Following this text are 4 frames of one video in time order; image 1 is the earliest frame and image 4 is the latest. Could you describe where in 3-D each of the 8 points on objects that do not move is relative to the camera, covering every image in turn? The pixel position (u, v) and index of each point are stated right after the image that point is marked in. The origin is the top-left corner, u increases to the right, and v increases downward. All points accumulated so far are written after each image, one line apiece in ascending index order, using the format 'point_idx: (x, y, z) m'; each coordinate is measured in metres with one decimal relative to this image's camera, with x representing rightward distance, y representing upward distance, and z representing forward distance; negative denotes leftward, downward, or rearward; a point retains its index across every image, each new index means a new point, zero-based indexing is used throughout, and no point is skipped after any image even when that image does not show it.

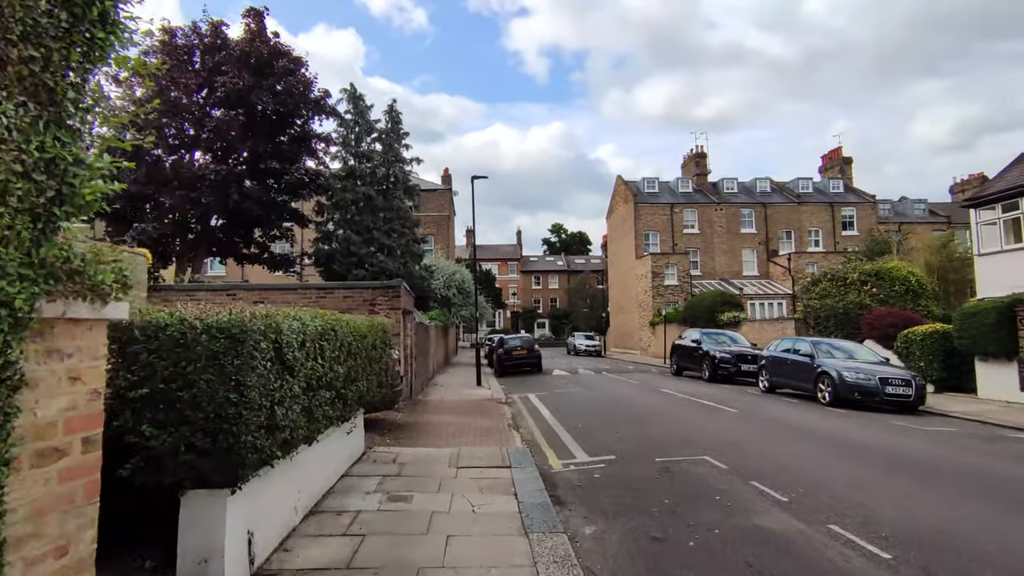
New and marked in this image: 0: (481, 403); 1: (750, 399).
0: (-0.7, -2.7, +14.0) m
1: (+5.6, -2.6, +14.1) m
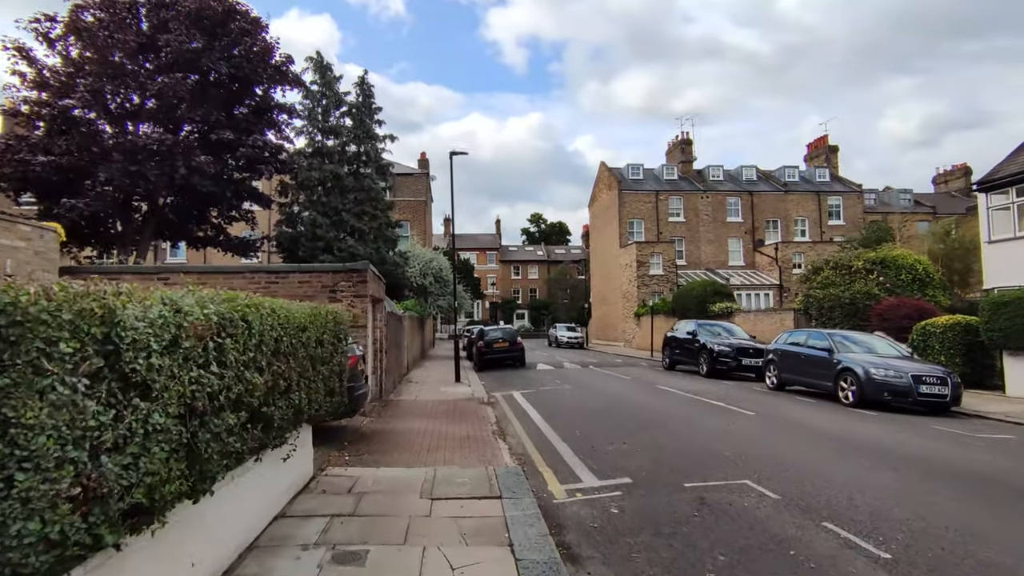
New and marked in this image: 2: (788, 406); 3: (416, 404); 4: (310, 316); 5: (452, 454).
0: (-1.0, -2.4, +12.4) m
1: (+5.3, -2.3, +12.7) m
2: (+5.3, -2.2, +11.4) m
3: (-1.9, -2.3, +12.0) m
4: (-1.7, -0.2, +4.9) m
5: (-0.8, -2.1, +7.7) m
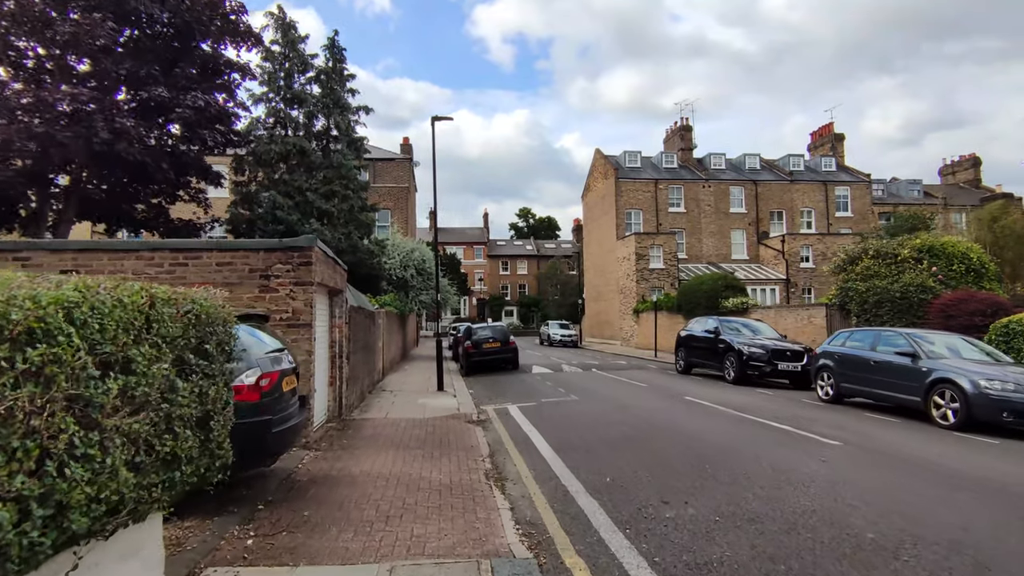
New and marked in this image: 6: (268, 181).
0: (-1.1, -2.2, +9.6) m
1: (+5.2, -2.1, +10.1) m
2: (+5.2, -2.0, +8.8) m
3: (-2.0, -2.1, +9.2) m
4: (-1.6, -0.1, +2.2) m
5: (-0.7, -2.0, +5.0) m
6: (-7.6, +3.3, +18.5) m
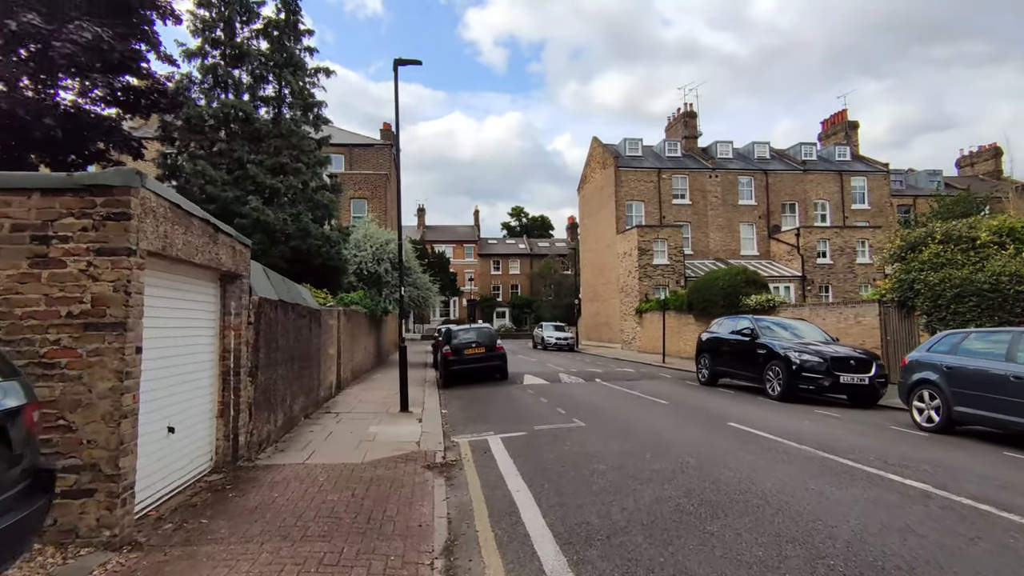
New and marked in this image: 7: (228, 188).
0: (-1.3, -2.0, +6.4) m
1: (+5.0, -1.9, +7.0) m
2: (+5.0, -1.8, +5.6) m
3: (-2.2, -1.9, +6.0) m
4: (-1.7, +0.1, -1.1) m
5: (-0.9, -1.8, +1.8) m
6: (-8.0, +3.5, +15.2) m
7: (-6.9, +2.4, +14.6) m
